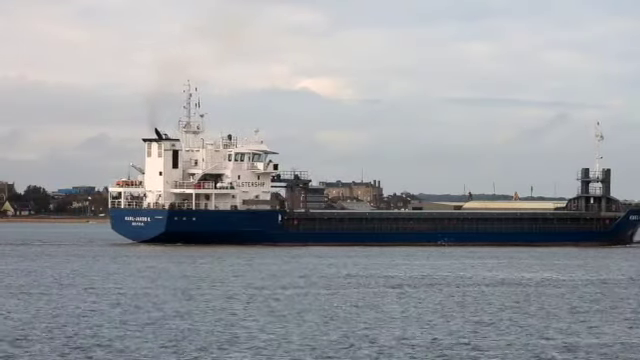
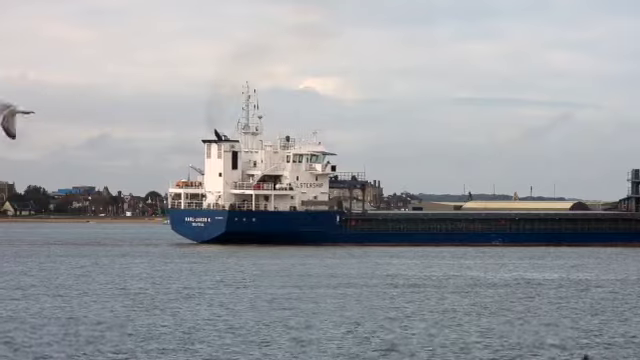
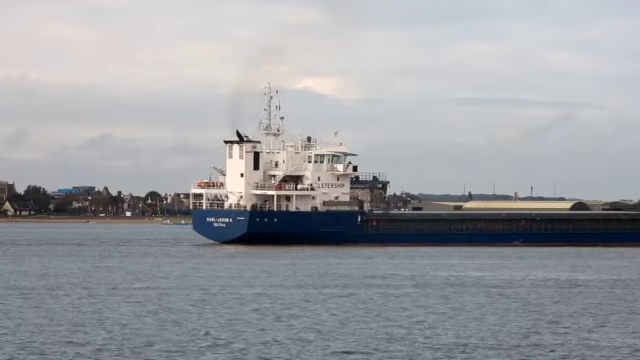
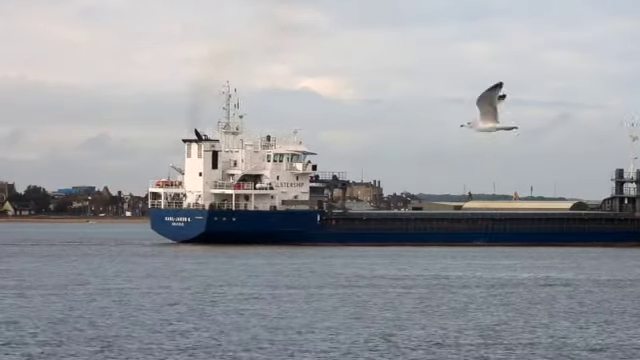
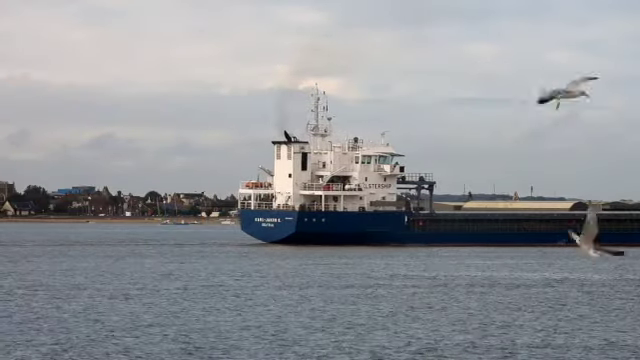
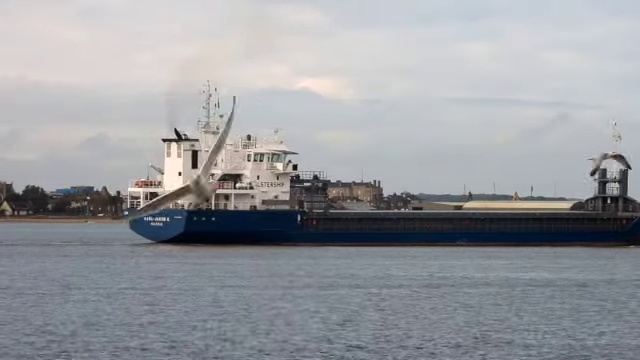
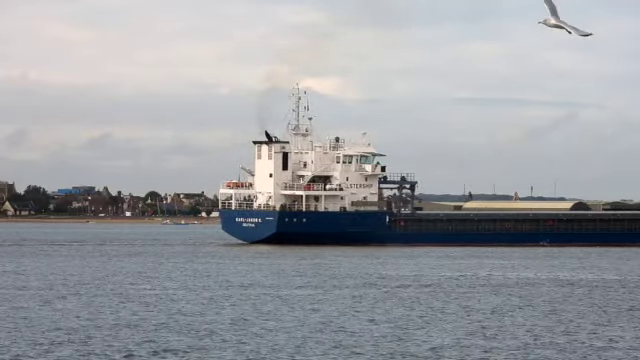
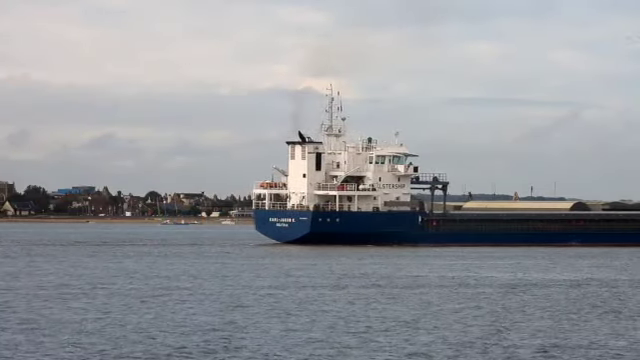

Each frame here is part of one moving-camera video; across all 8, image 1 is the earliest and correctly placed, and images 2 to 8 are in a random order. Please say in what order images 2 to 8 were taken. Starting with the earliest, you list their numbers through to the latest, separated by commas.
6, 4, 2, 3, 7, 5, 8
